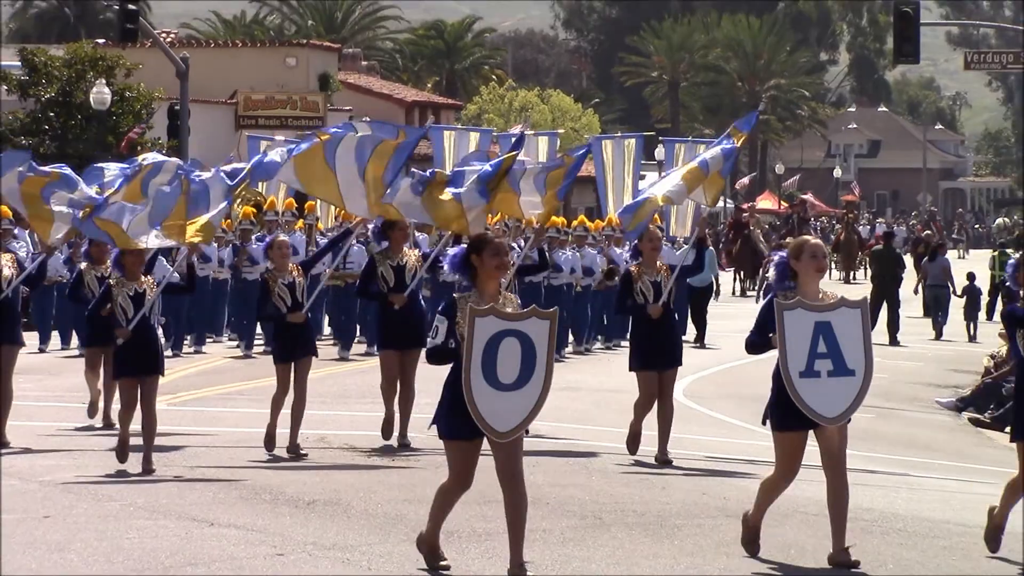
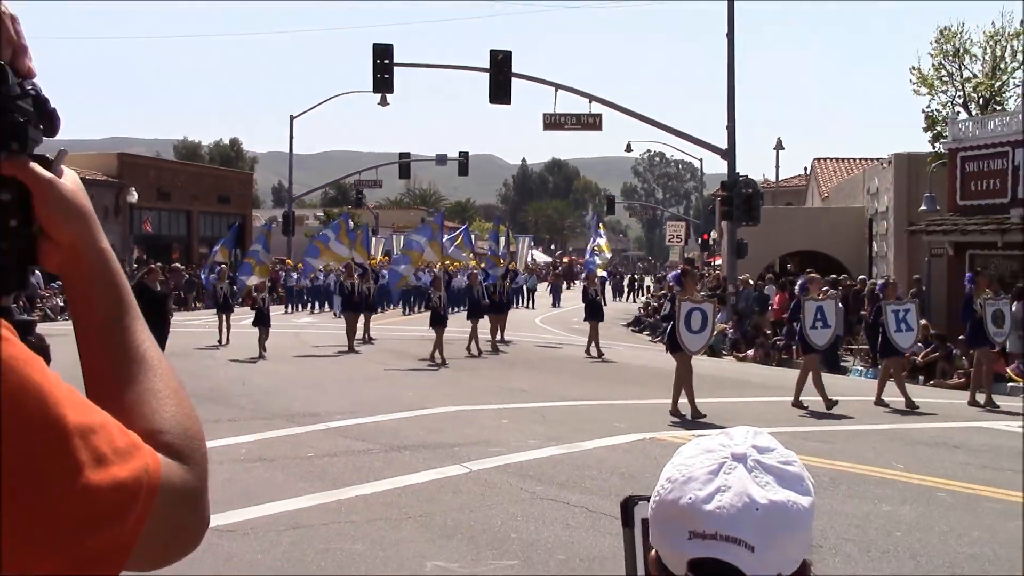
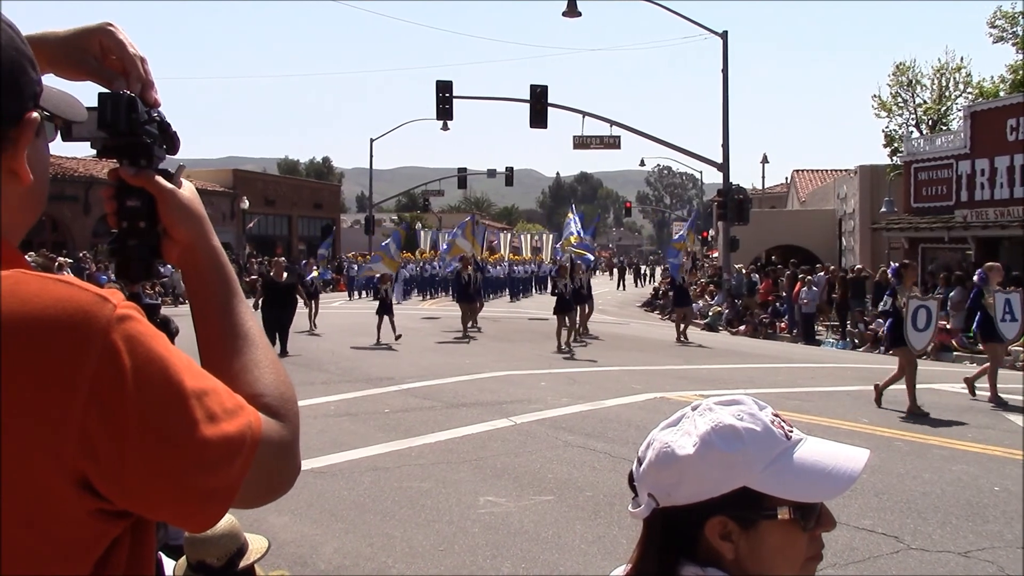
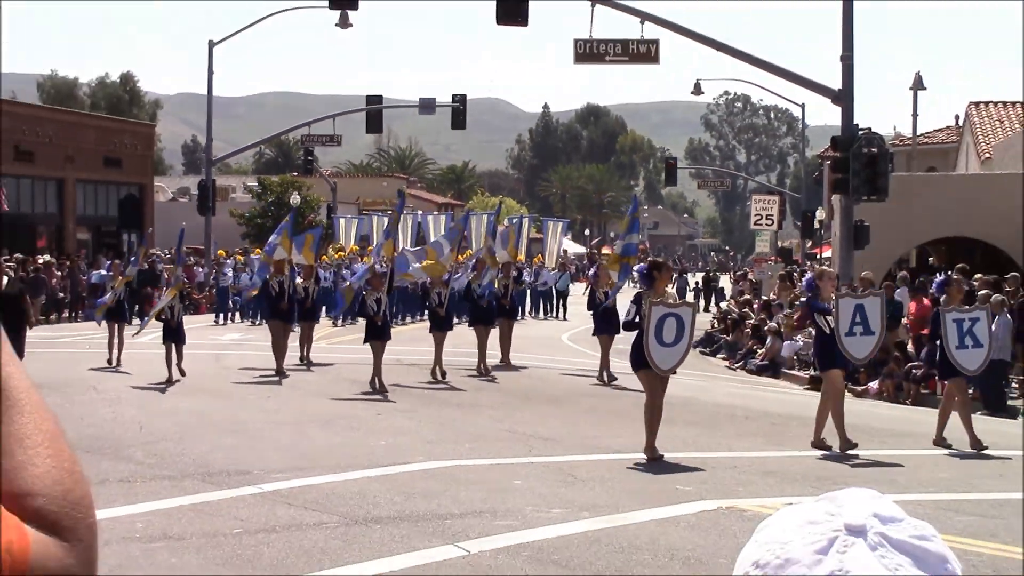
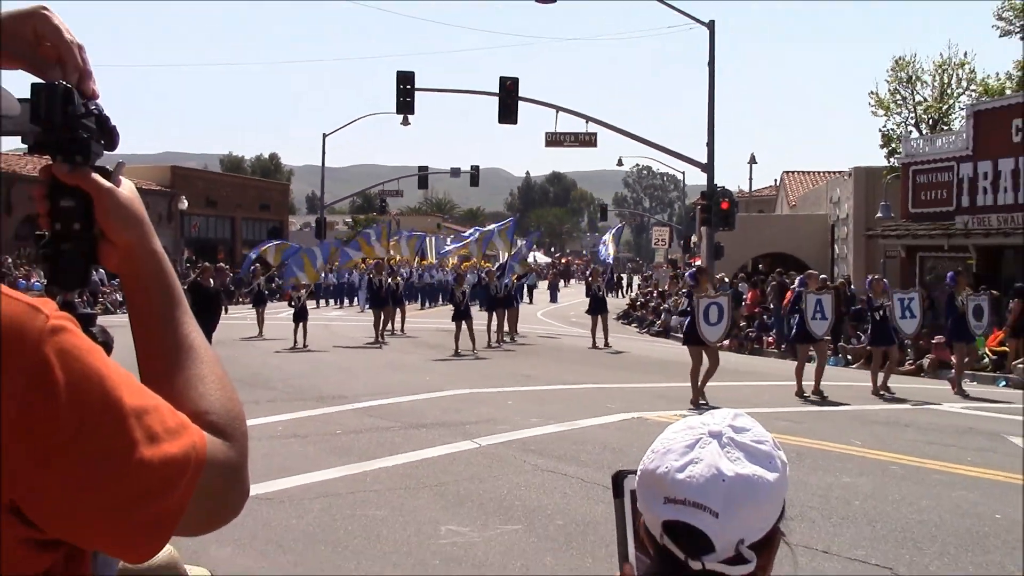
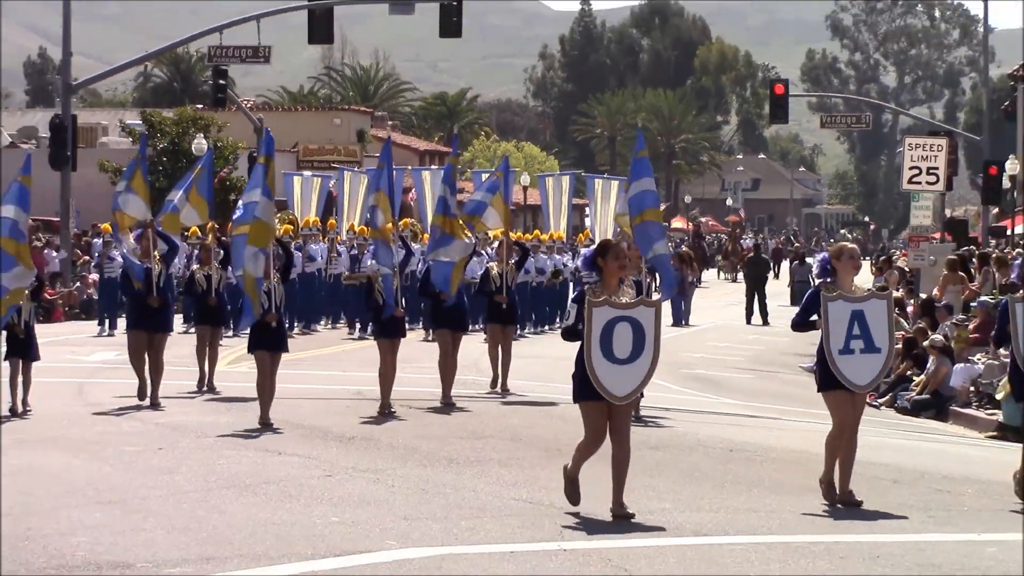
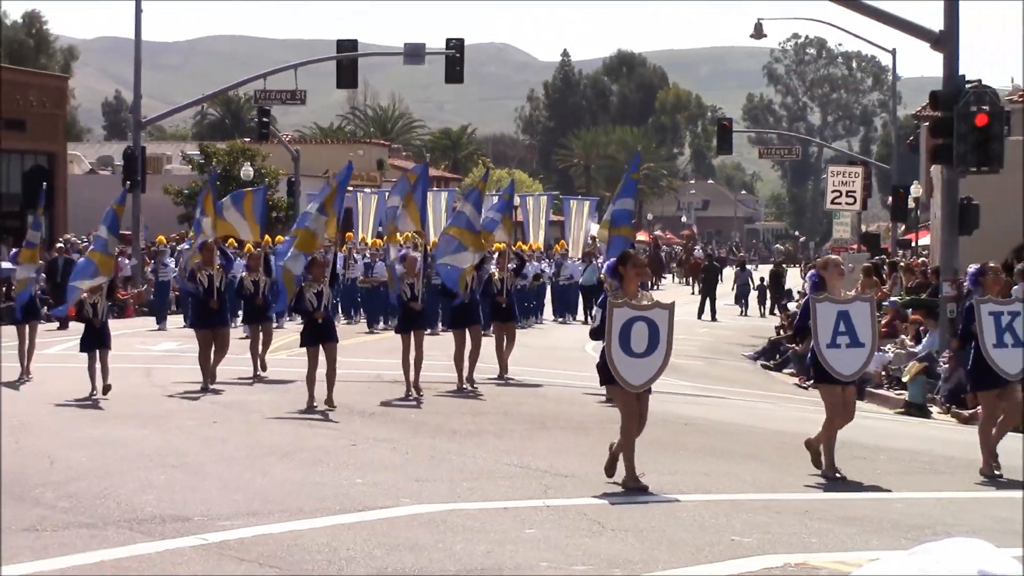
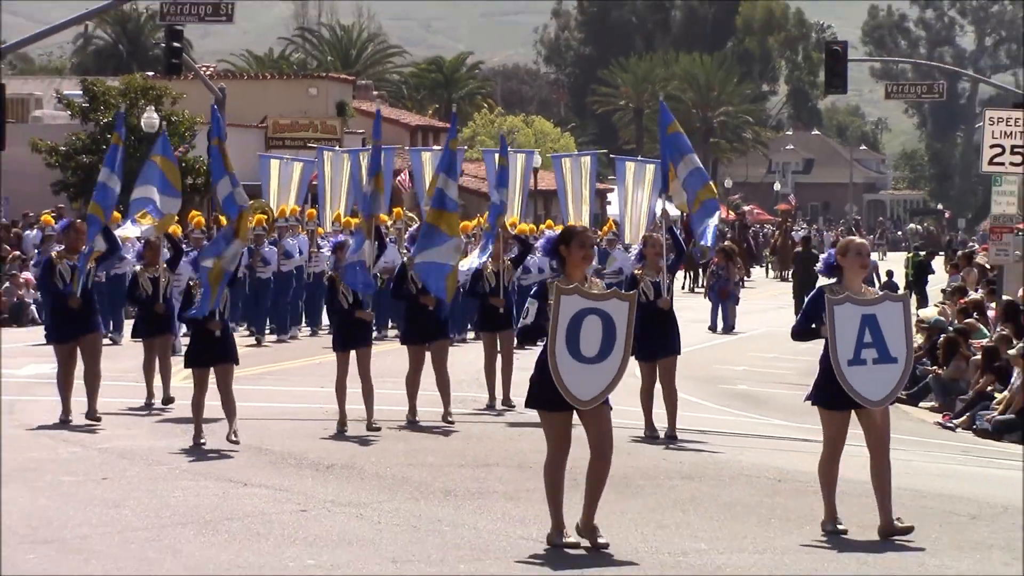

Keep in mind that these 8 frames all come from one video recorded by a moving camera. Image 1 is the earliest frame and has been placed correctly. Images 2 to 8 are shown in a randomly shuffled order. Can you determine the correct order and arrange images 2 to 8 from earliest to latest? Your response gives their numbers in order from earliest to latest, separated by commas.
8, 6, 7, 4, 2, 5, 3
